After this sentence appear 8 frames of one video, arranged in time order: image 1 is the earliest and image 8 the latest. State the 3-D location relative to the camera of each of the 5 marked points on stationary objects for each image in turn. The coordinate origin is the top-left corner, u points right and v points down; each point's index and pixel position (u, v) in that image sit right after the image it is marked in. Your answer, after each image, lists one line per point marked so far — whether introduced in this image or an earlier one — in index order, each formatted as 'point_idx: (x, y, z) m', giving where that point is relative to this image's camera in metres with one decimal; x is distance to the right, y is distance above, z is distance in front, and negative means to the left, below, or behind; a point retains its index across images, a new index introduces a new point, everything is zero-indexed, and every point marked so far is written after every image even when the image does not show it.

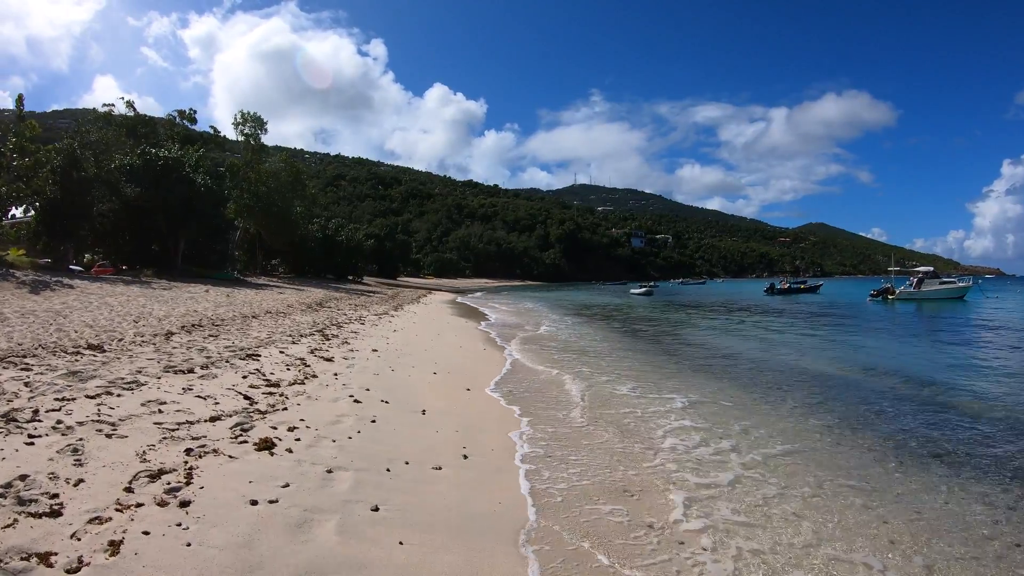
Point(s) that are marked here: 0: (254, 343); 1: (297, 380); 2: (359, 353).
0: (-6.7, -1.5, +13.8) m
1: (-4.2, -1.8, +10.3) m
2: (-3.9, -1.7, +13.6) m
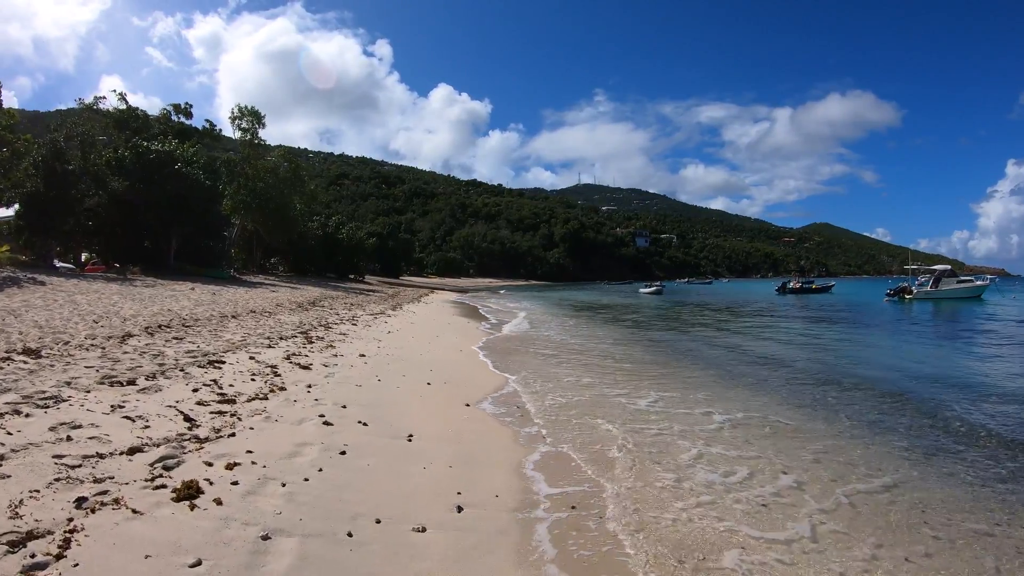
0: (-6.5, -1.4, +11.9) m
1: (-4.0, -1.7, +8.5) m
2: (-3.8, -1.6, +11.8) m
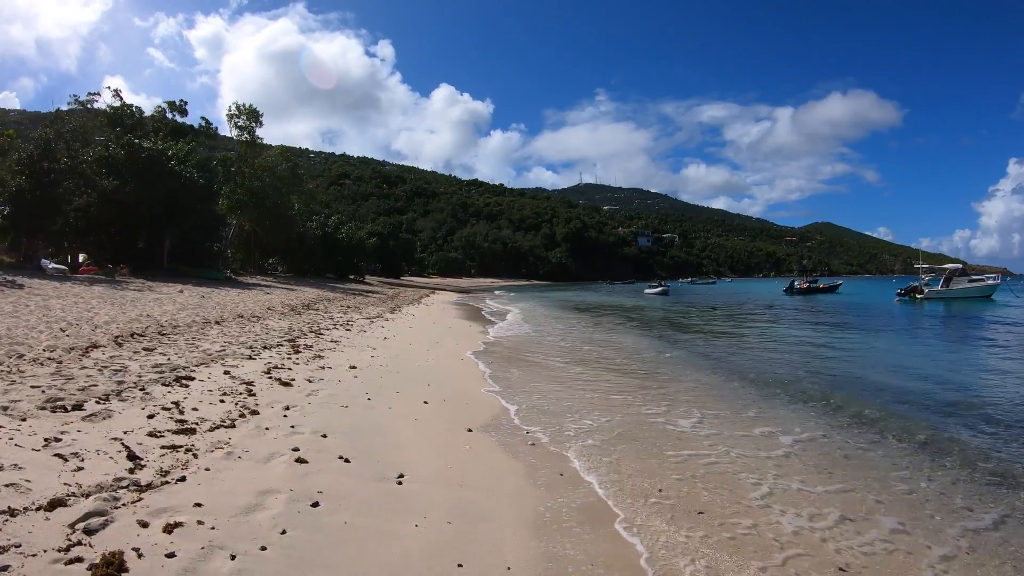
0: (-6.4, -1.5, +10.7) m
1: (-3.9, -1.8, +7.2) m
2: (-3.6, -1.7, +10.5) m
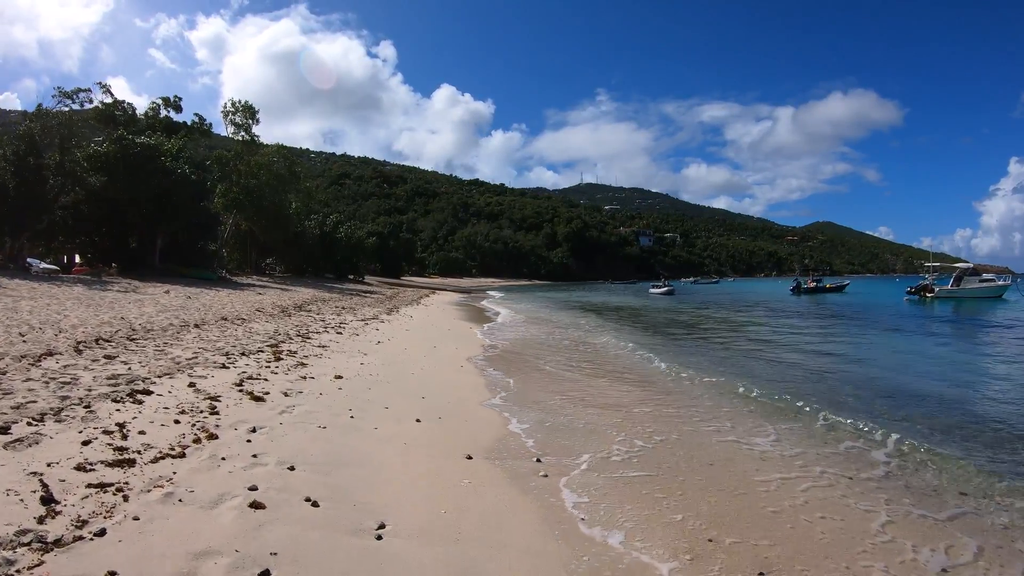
0: (-6.3, -1.5, +9.5) m
1: (-3.8, -1.8, +6.0) m
2: (-3.5, -1.7, +9.3) m
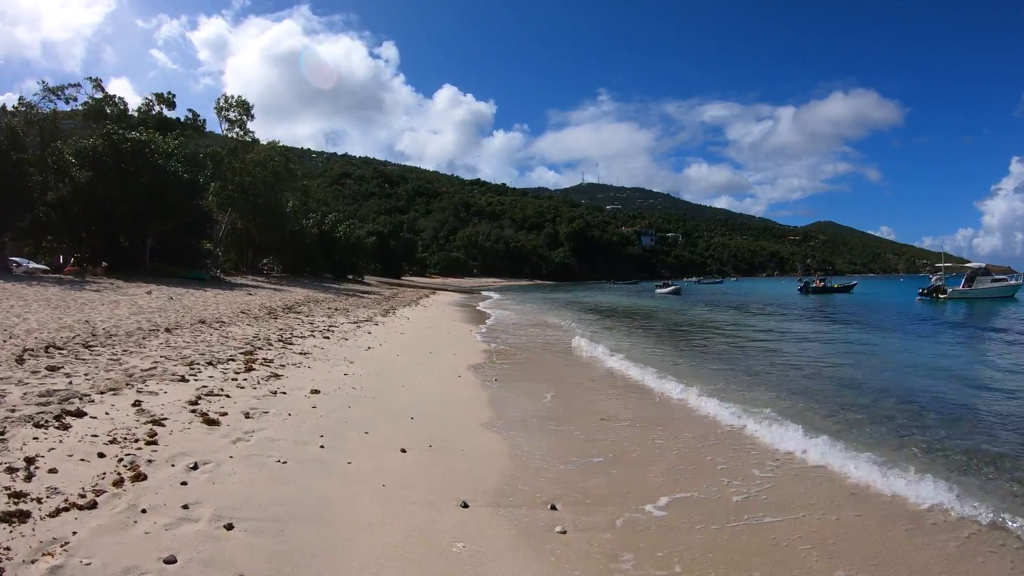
0: (-6.2, -1.5, +8.1) m
1: (-3.7, -1.8, +4.6) m
2: (-3.4, -1.7, +7.9) m
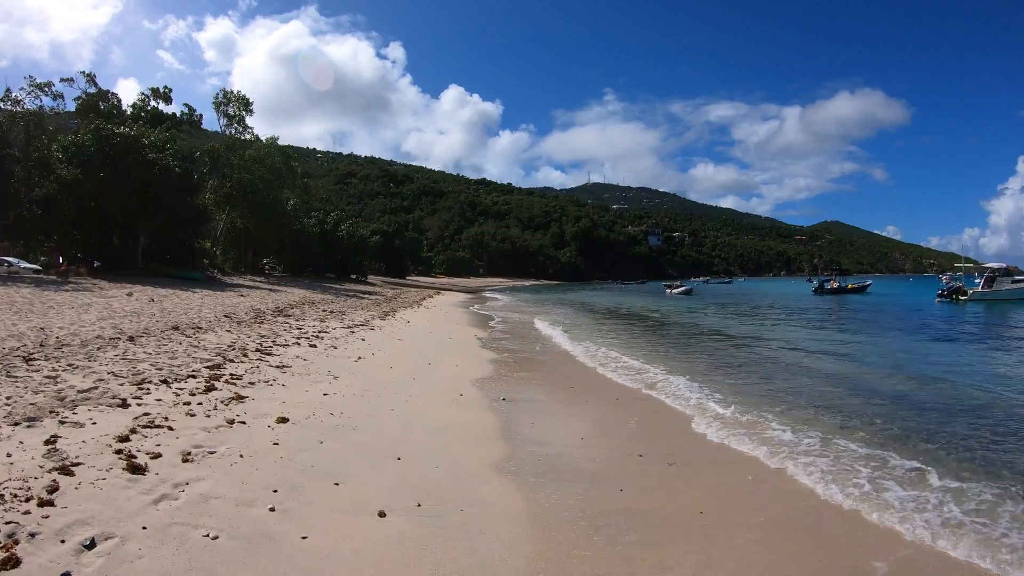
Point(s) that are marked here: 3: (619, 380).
0: (-6.0, -1.5, +6.6) m
1: (-3.6, -1.9, +3.1) m
2: (-3.3, -1.7, +6.3) m
3: (+2.4, -2.1, +11.9) m
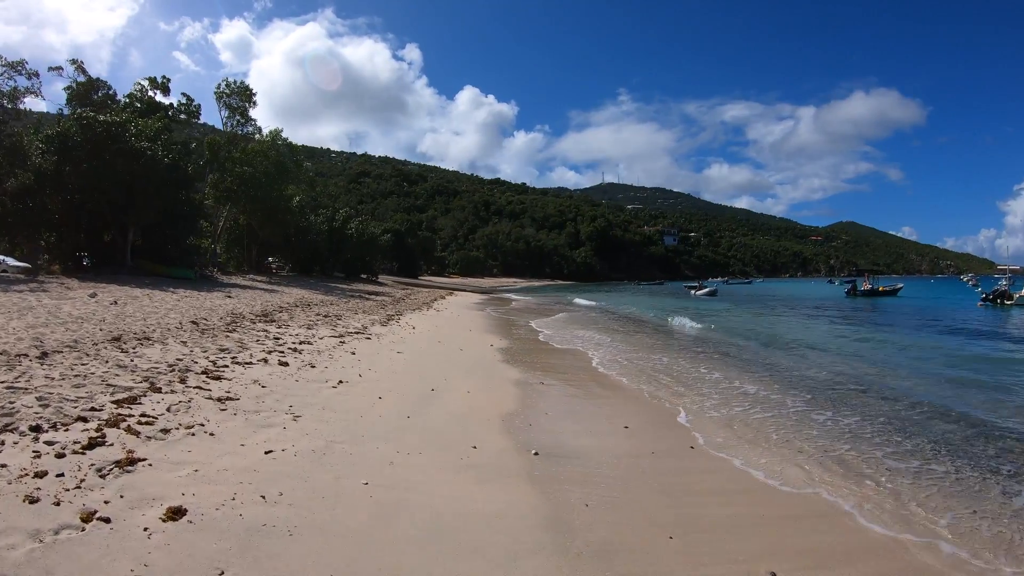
0: (-5.7, -1.5, +3.9) m
1: (-3.4, -1.9, +0.3) m
2: (-2.9, -1.8, +3.6) m
3: (+2.9, -2.2, +9.0) m
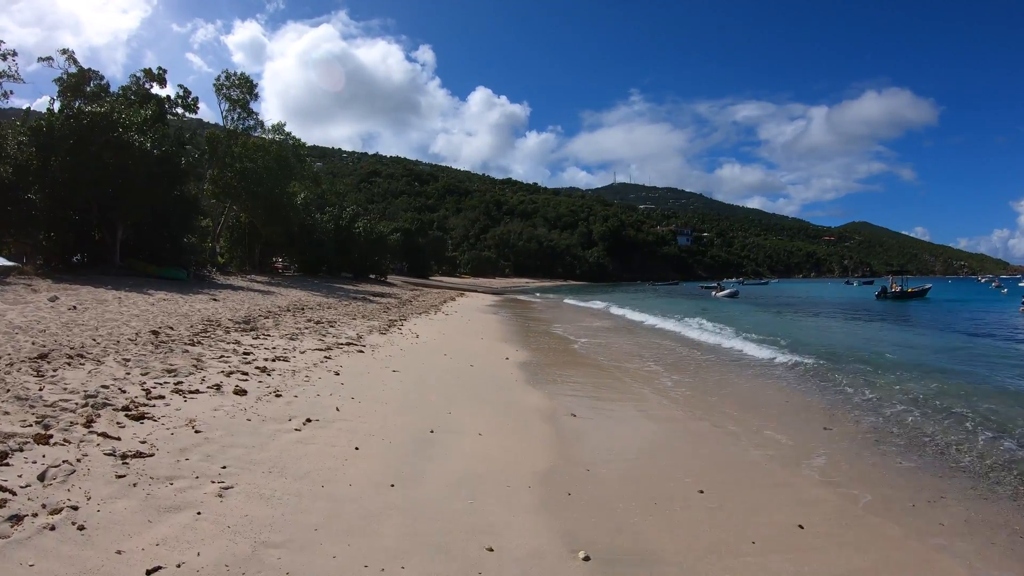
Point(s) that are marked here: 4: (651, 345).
0: (-5.5, -1.6, +1.8) m
1: (-3.2, -2.0, -1.9) m
2: (-2.7, -1.9, +1.4) m
3: (+3.2, -2.3, +6.7) m
4: (+4.6, -2.1, +17.9) m
